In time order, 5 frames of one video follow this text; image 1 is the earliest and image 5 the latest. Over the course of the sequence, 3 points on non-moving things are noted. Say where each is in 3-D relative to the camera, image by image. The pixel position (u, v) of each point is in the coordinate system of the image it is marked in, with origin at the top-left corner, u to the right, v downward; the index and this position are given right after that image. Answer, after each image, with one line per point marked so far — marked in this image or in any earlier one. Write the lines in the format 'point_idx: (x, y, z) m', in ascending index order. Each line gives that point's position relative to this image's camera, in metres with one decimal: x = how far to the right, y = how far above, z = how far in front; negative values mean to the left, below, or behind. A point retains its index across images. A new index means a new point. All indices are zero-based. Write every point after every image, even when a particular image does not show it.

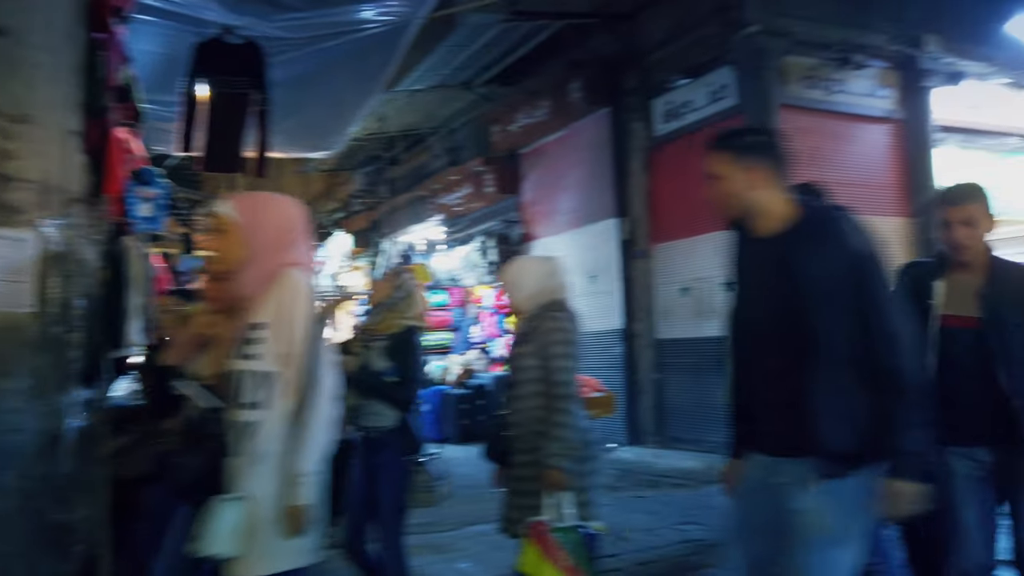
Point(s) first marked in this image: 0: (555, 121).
0: (+0.9, +3.8, +17.6) m
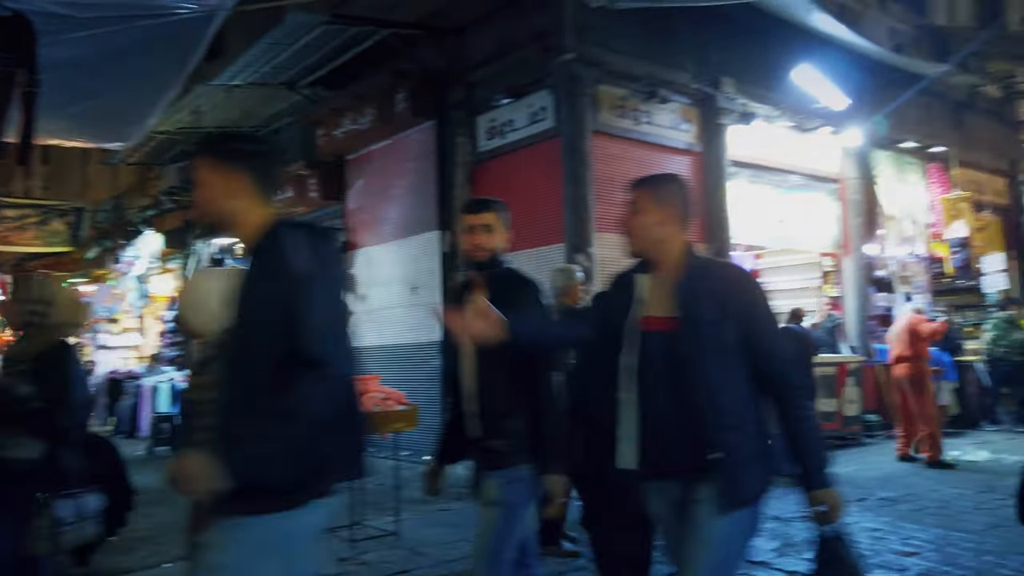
0: (-3.0, +3.6, +17.3) m
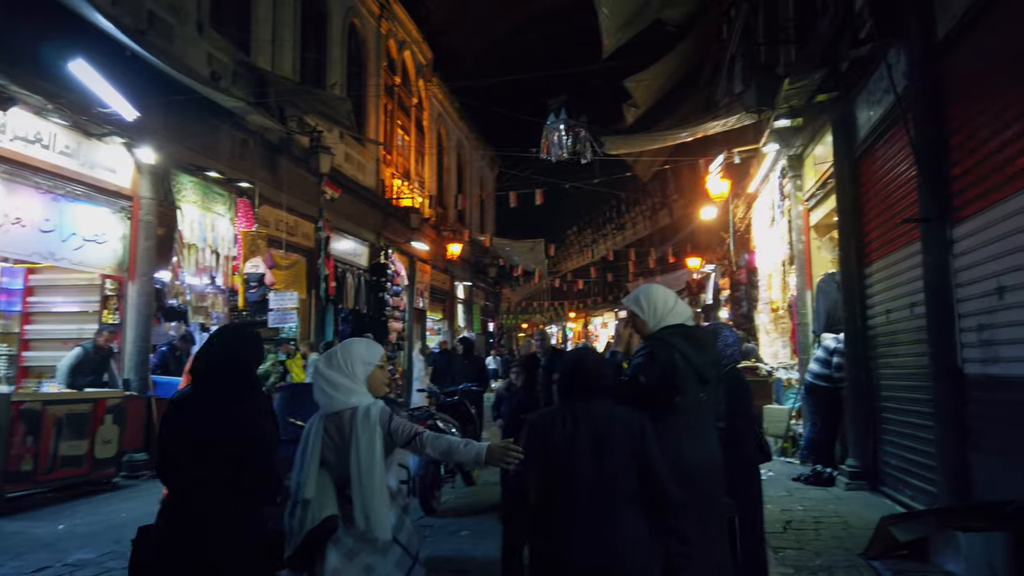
0: (-6.8, +4.6, +14.4) m
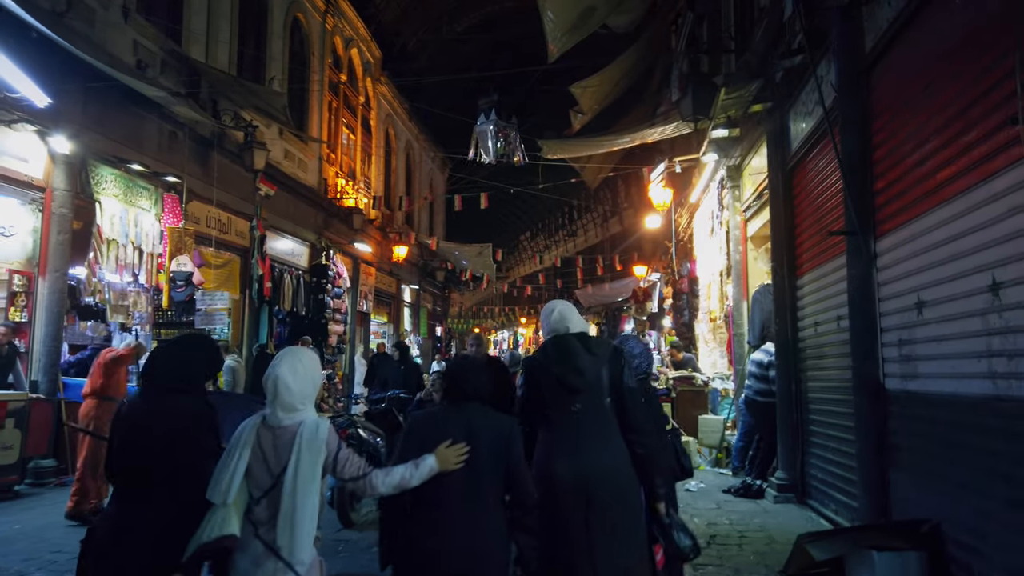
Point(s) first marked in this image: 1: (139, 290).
0: (-7.8, +4.7, +13.8) m
1: (-4.7, 0.0, +9.7) m
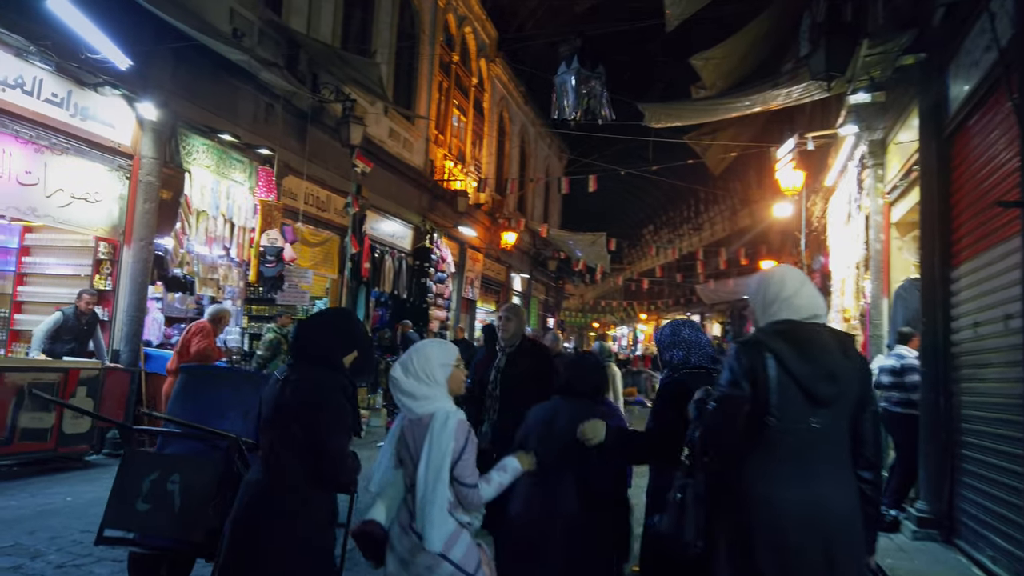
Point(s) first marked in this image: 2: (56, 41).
0: (-5.8, +5.1, +14.0) m
1: (-3.5, +0.3, +9.6) m
2: (-4.2, +2.3, +7.1) m
